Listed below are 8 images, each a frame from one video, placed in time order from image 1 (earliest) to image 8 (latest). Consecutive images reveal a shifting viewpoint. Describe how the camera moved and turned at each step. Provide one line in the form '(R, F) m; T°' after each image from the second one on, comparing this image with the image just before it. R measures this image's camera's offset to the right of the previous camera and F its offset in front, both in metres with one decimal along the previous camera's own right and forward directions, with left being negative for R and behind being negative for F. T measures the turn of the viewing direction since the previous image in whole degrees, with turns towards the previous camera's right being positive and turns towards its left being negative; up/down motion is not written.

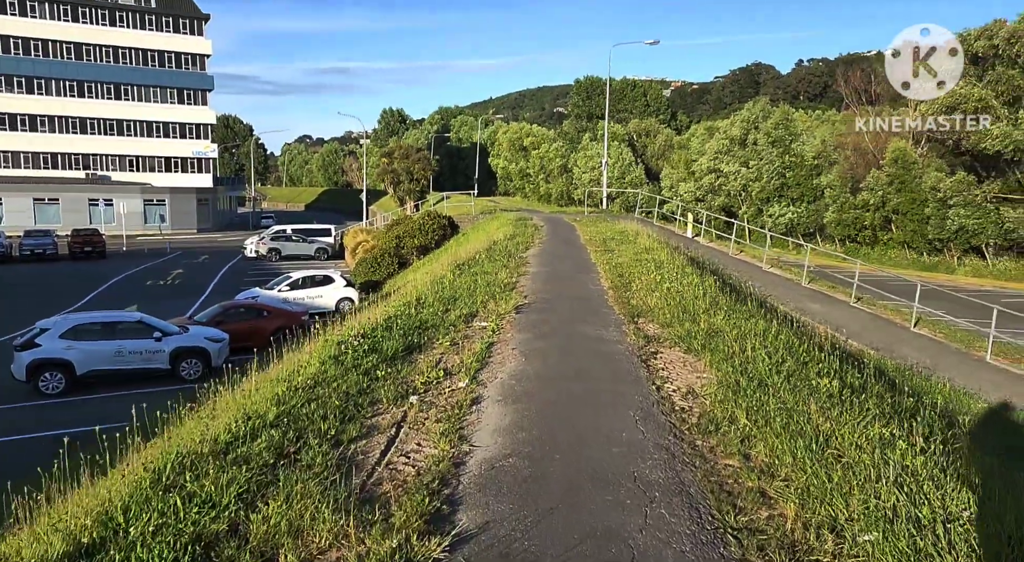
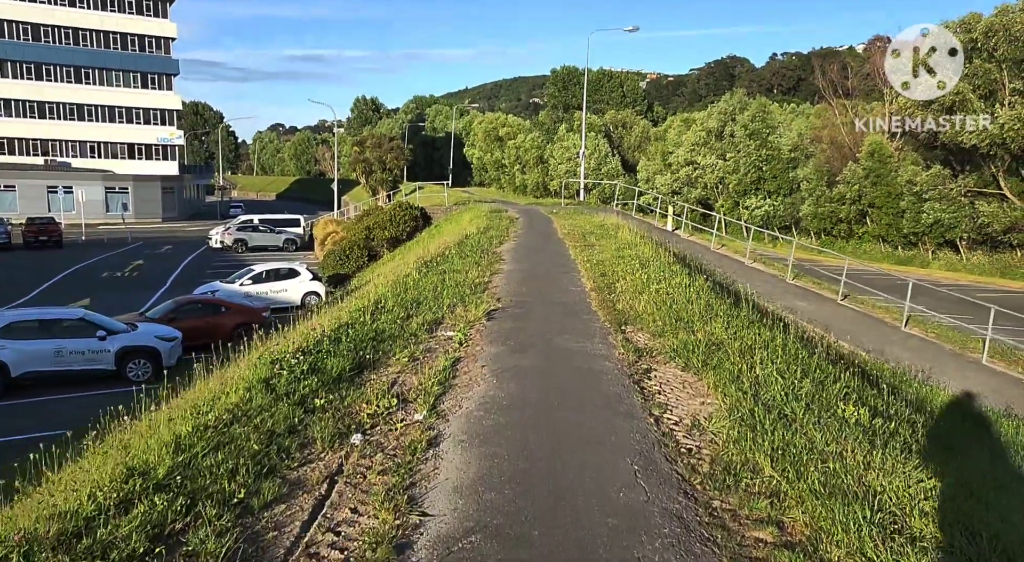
(+0.1, +1.1) m; +2°
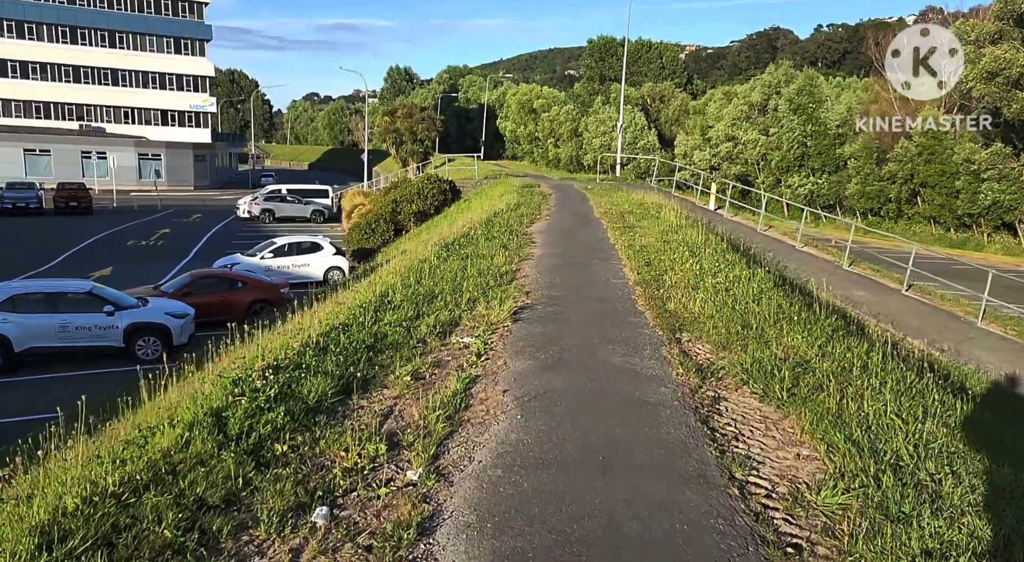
(0.0, +1.4) m; -3°
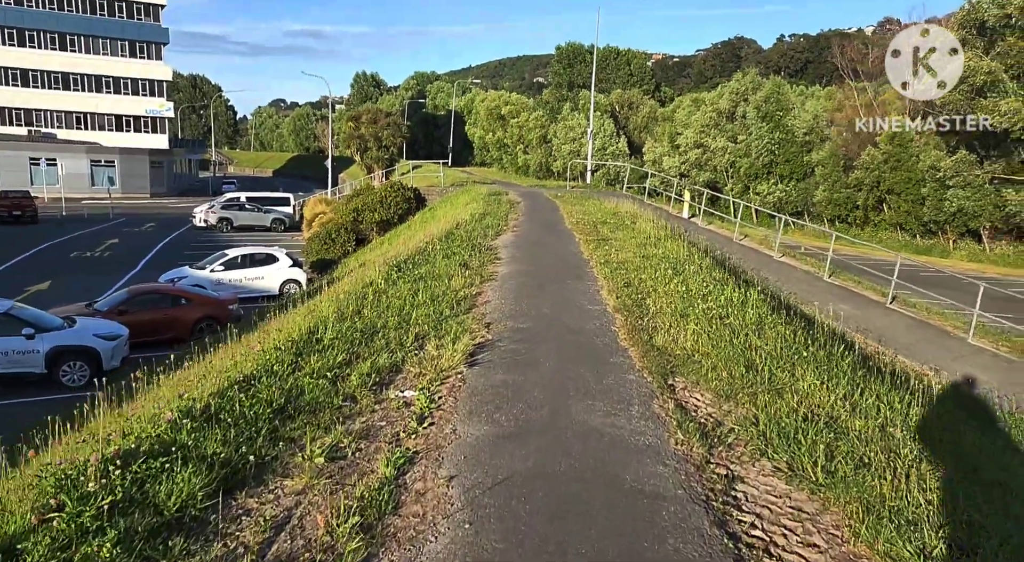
(+0.1, +1.3) m; +3°
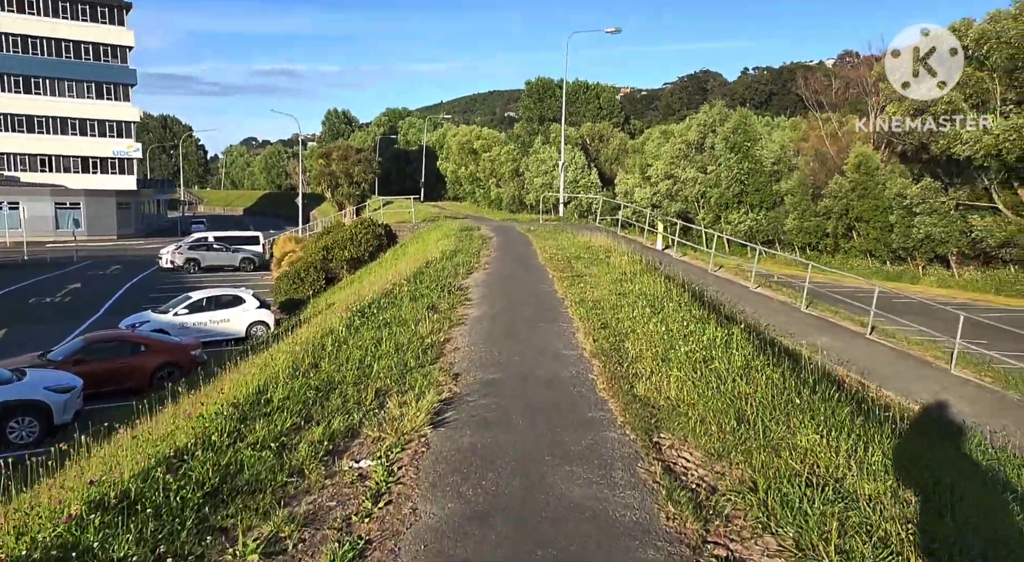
(+0.1, +0.5) m; +2°
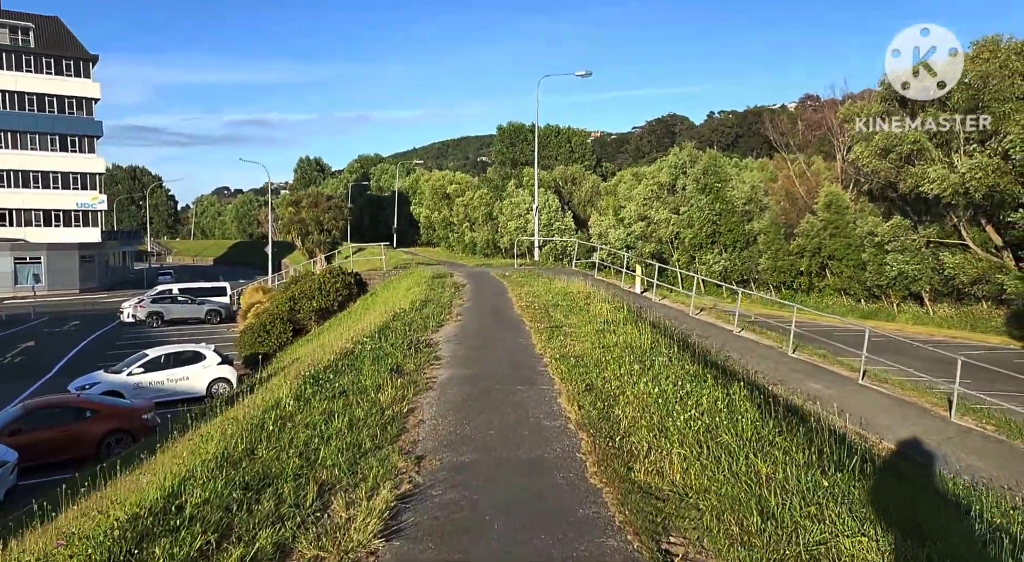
(0.0, +0.9) m; +2°
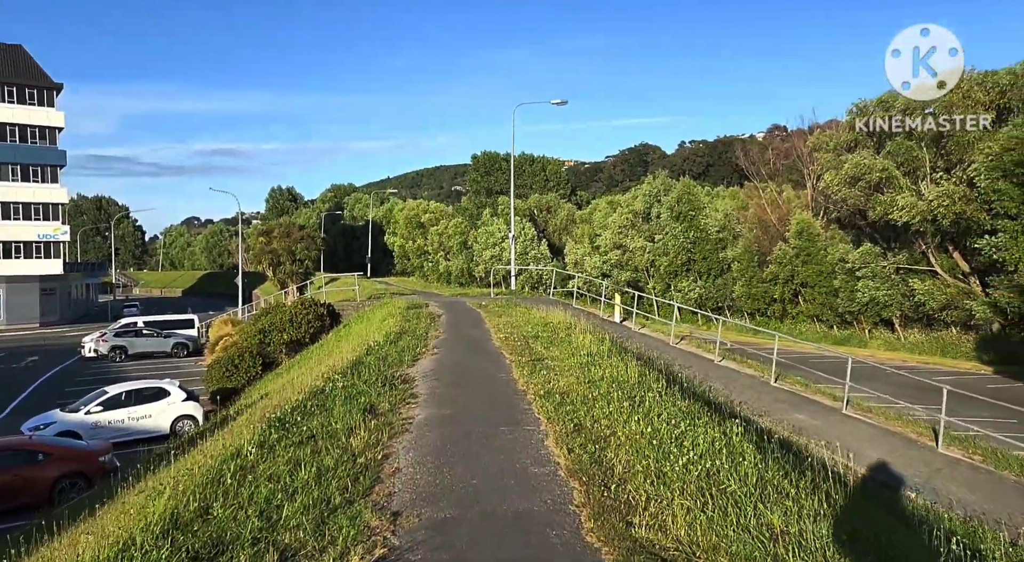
(-0.1, +0.4) m; +2°
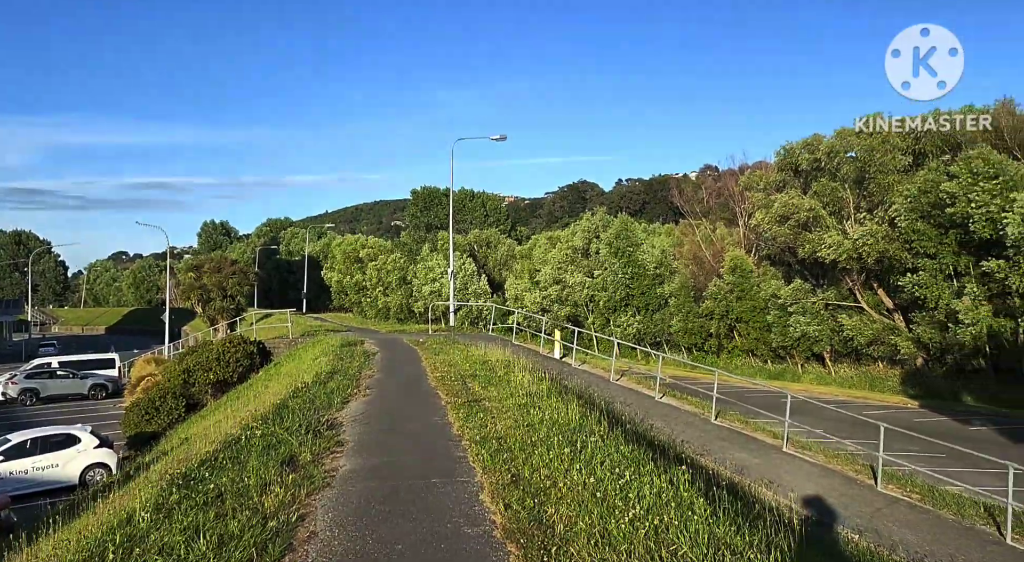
(+0.1, +0.4) m; +5°
